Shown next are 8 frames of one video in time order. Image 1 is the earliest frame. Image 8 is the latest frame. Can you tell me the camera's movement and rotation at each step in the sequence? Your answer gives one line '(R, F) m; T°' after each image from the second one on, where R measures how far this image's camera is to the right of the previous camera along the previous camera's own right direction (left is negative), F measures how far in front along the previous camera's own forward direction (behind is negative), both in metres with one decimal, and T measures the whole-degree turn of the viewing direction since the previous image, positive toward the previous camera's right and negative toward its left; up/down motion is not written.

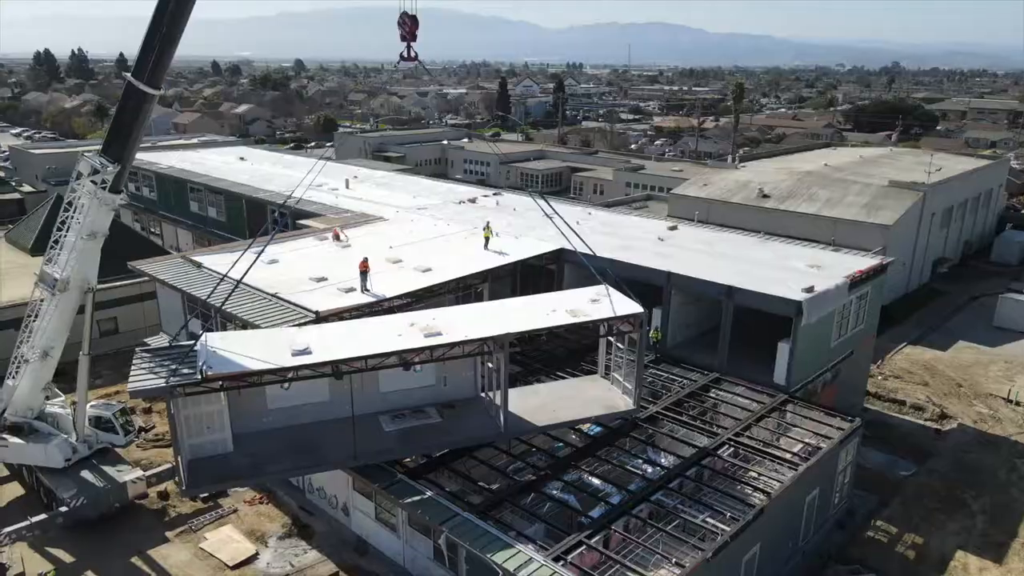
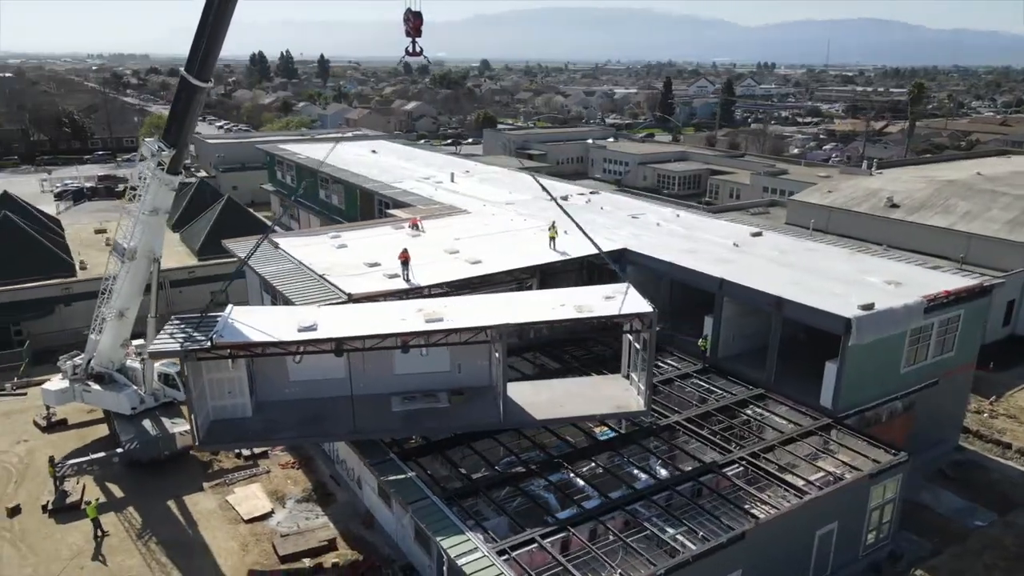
(+3.1, +0.3) m; -13°
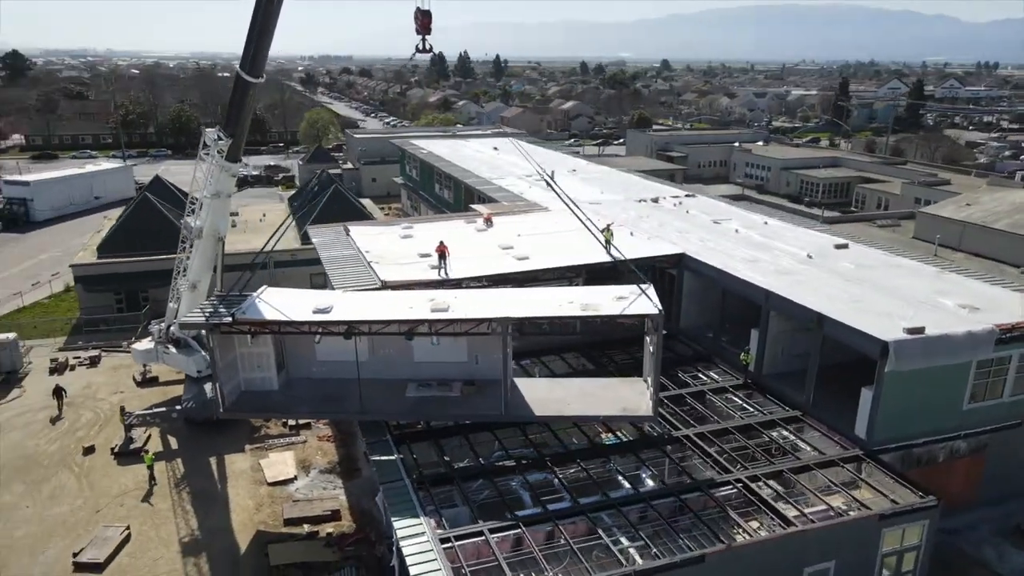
(+3.2, +0.3) m; -13°
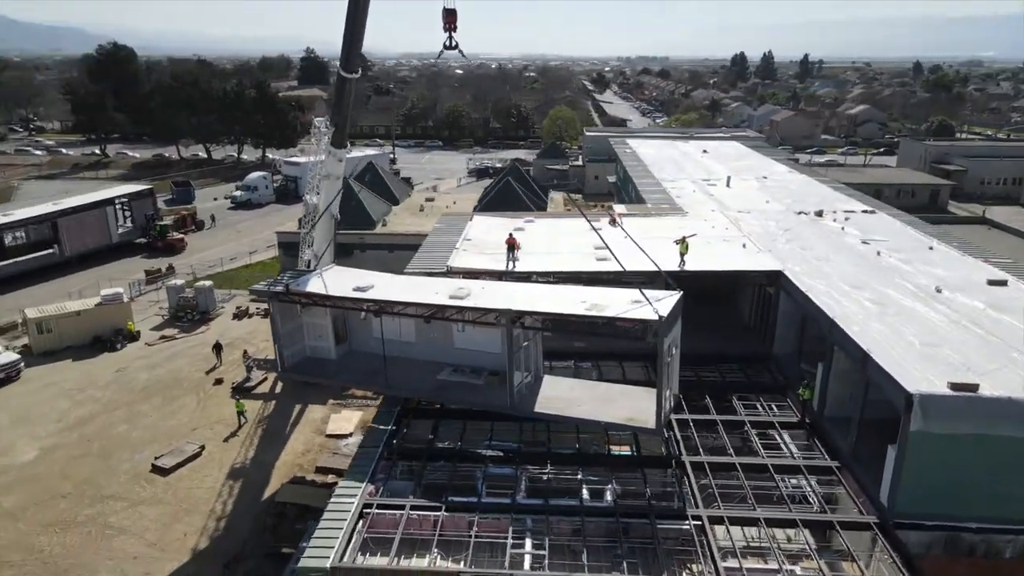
(+5.4, +0.9) m; -22°
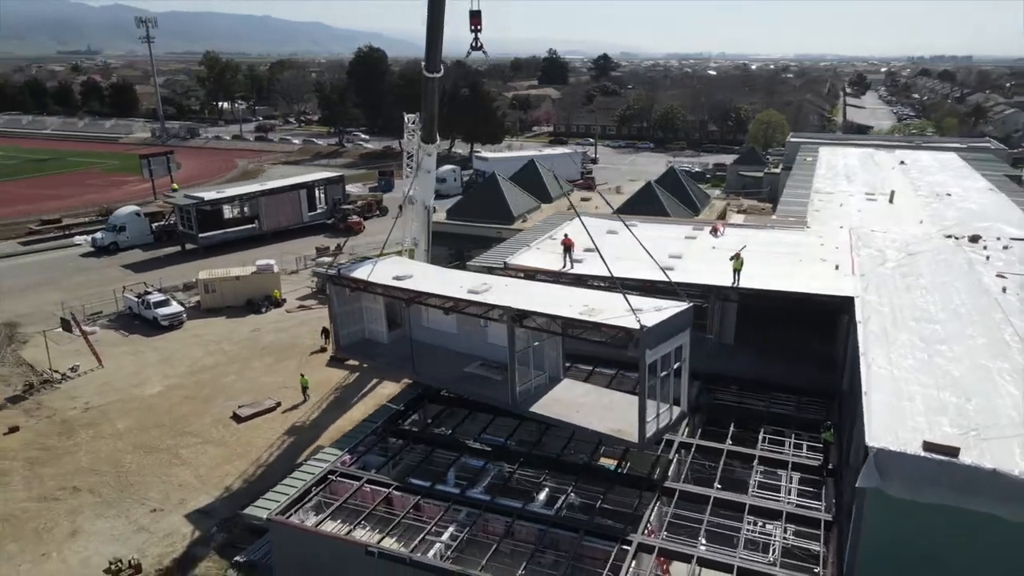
(+4.6, +0.6) m; -18°
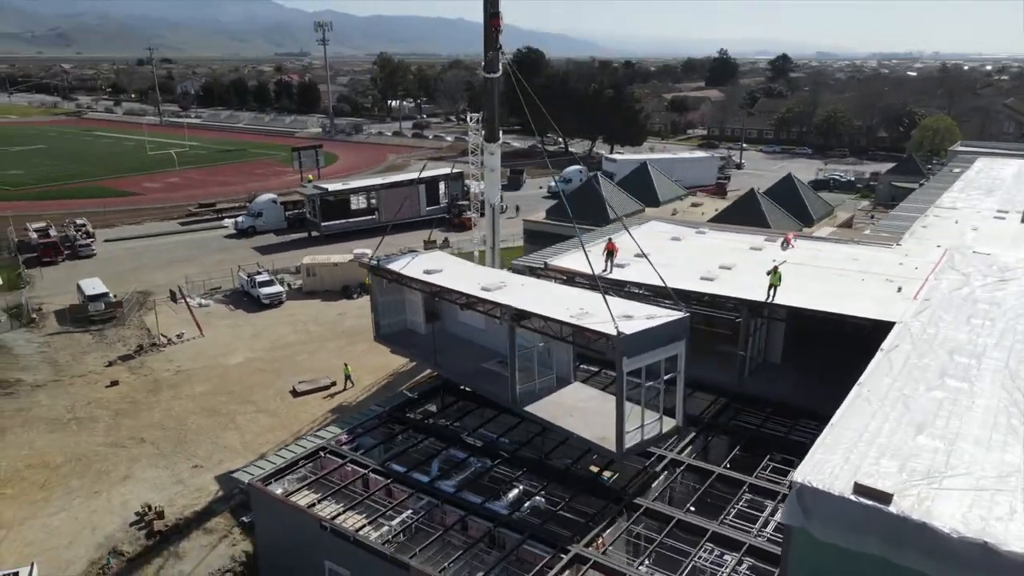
(+3.2, +0.2) m; -13°
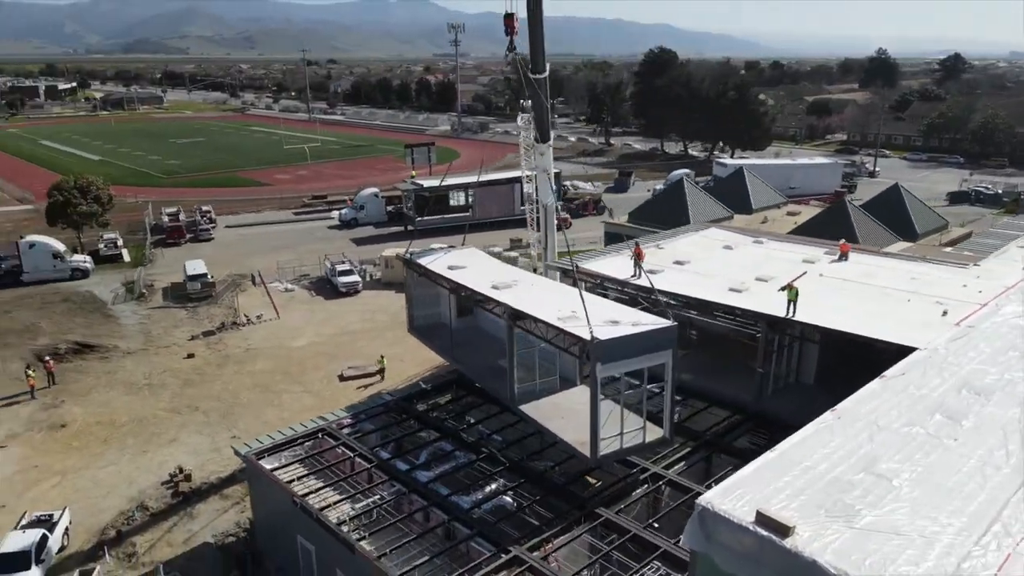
(+2.7, +0.2) m; -10°
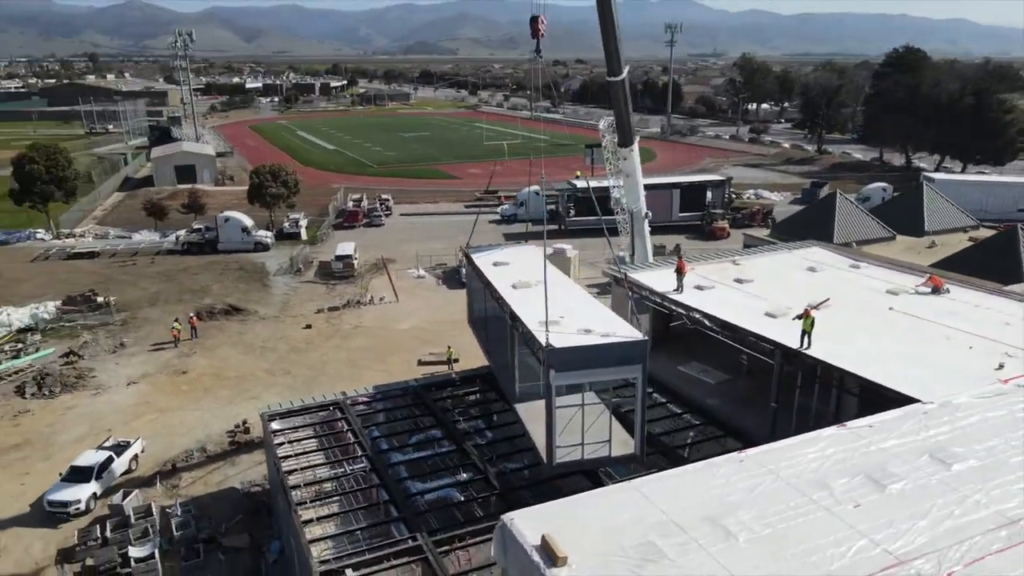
(+4.5, +0.6) m; -17°
